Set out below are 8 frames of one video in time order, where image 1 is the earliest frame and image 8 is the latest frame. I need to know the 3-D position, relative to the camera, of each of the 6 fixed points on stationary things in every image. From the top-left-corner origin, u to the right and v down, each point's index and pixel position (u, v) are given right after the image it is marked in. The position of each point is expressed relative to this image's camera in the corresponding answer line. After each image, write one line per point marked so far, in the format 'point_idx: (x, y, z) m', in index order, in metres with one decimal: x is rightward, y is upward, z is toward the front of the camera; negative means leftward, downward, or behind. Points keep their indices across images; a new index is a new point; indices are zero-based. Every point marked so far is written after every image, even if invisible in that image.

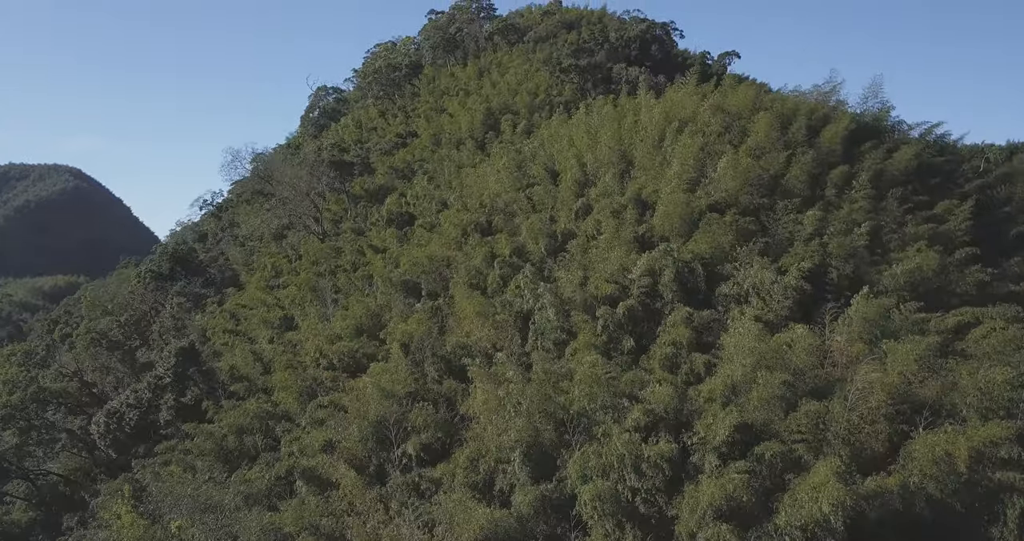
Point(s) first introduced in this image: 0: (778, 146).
0: (+6.0, +2.7, +16.8) m
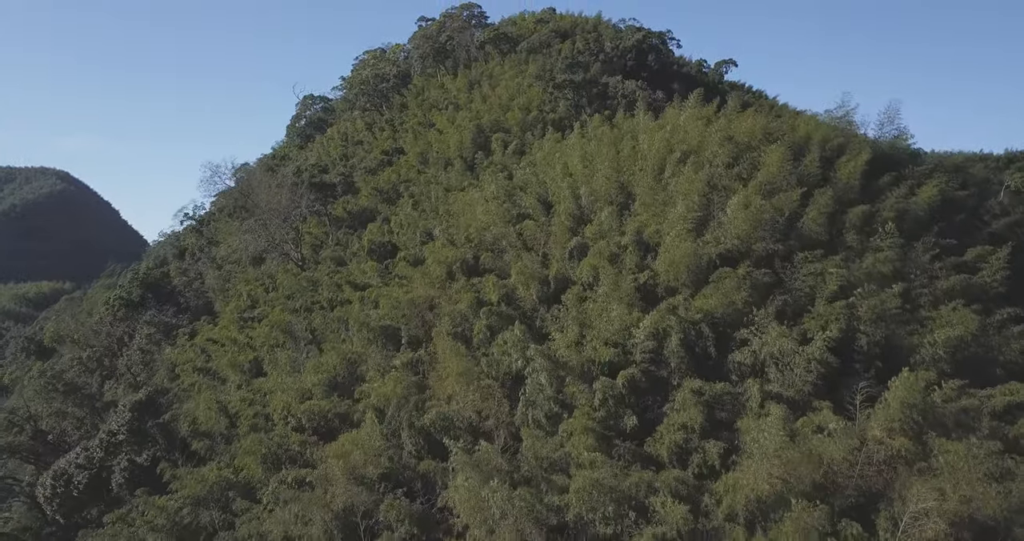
0: (+5.8, +1.8, +15.4) m
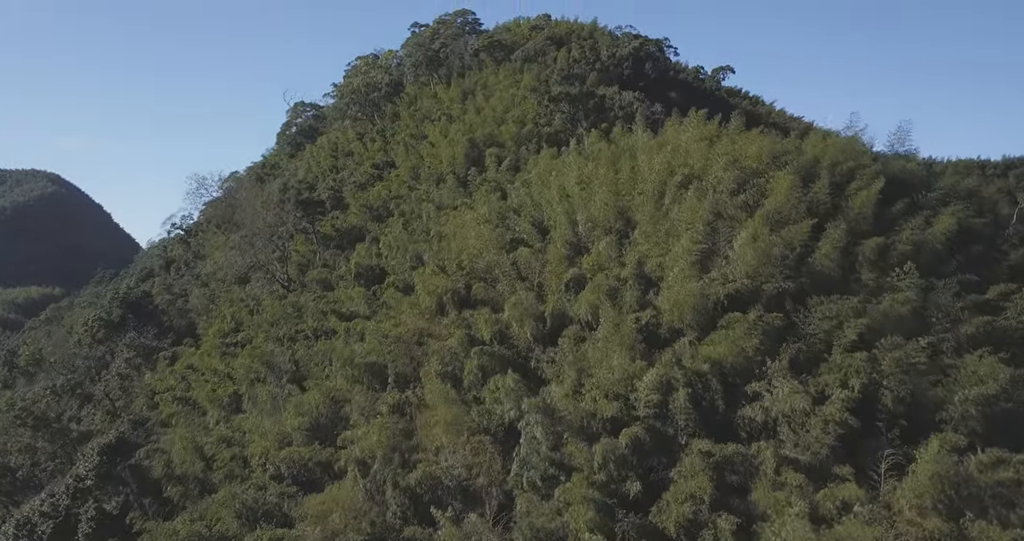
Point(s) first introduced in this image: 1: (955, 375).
0: (+5.7, +1.1, +14.6) m
1: (+6.3, -1.5, +10.5) m
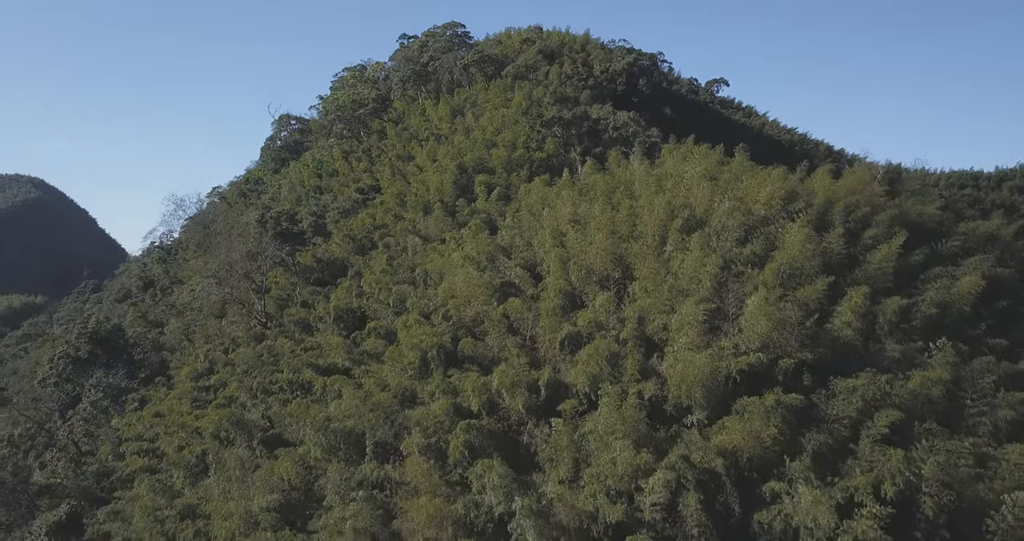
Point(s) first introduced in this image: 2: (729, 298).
0: (+5.5, 0.0, +13.4) m
1: (+6.2, -2.6, +9.4) m
2: (+3.8, -0.5, +13.1) m
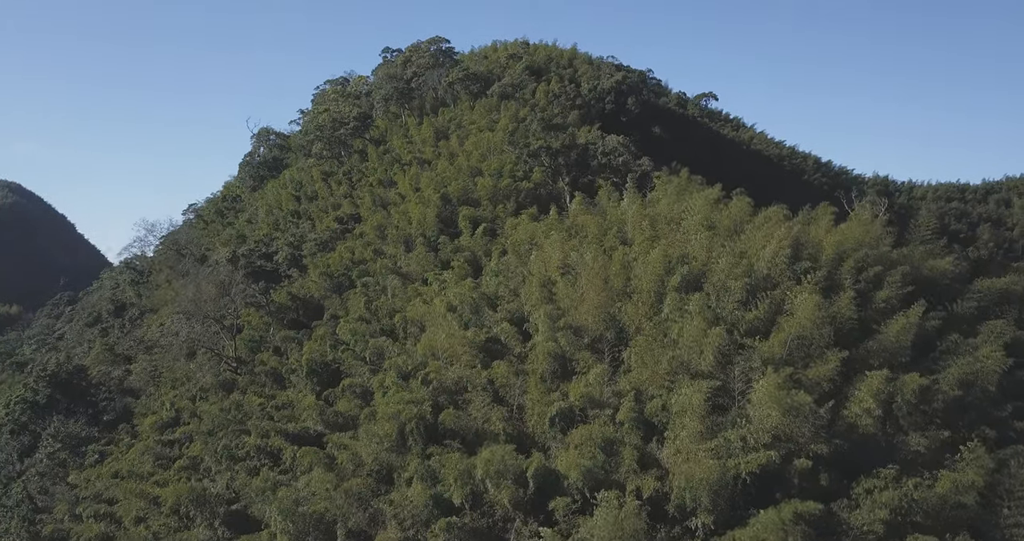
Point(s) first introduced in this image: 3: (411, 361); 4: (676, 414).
0: (+5.3, -1.2, +12.4) m
1: (+6.0, -3.7, +8.4) m
2: (+3.6, -1.7, +12.0) m
3: (-2.2, -2.0, +15.9) m
4: (+2.5, -2.2, +11.5) m
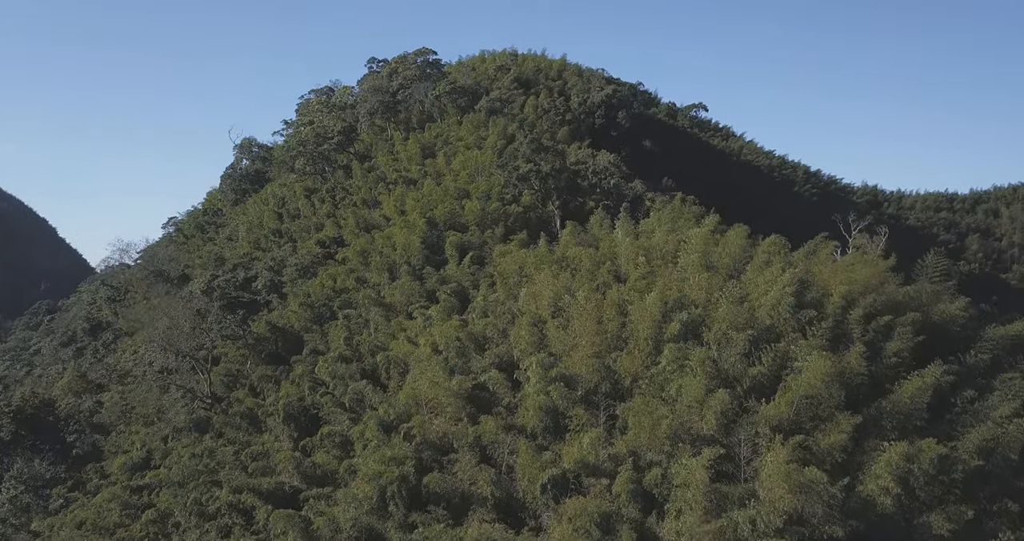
0: (+5.1, -2.1, +11.6) m
1: (+5.9, -4.6, +7.6) m
2: (+3.4, -2.5, +11.2) m
3: (-2.4, -2.8, +15.0) m
4: (+2.4, -3.1, +10.7) m
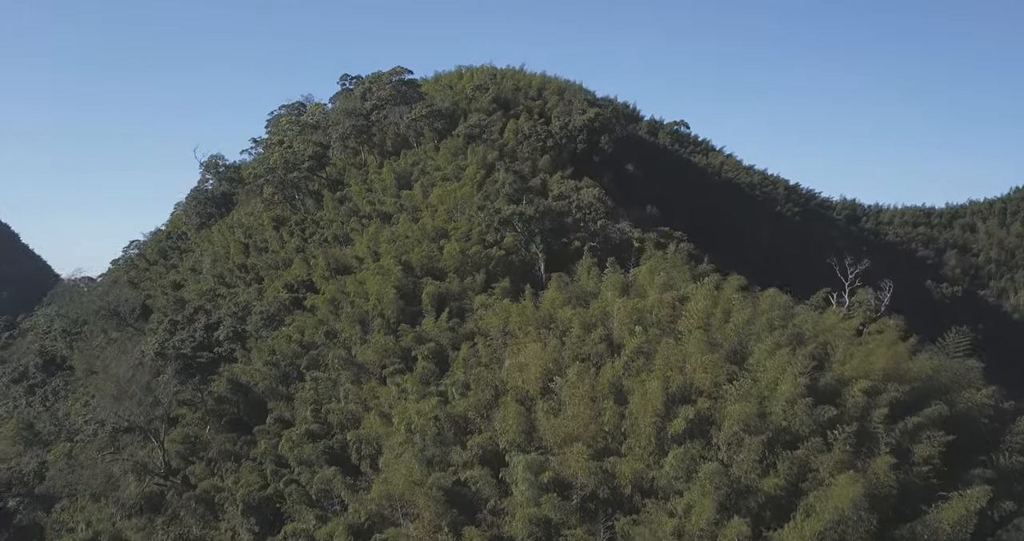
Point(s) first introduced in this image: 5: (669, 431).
0: (+4.9, -3.6, +10.3) m
1: (+5.9, -6.1, +6.3) m
2: (+3.3, -4.1, +9.8) m
3: (-2.7, -4.4, +13.4) m
4: (+2.3, -4.6, +9.2) m
5: (+2.7, -2.7, +12.4) m
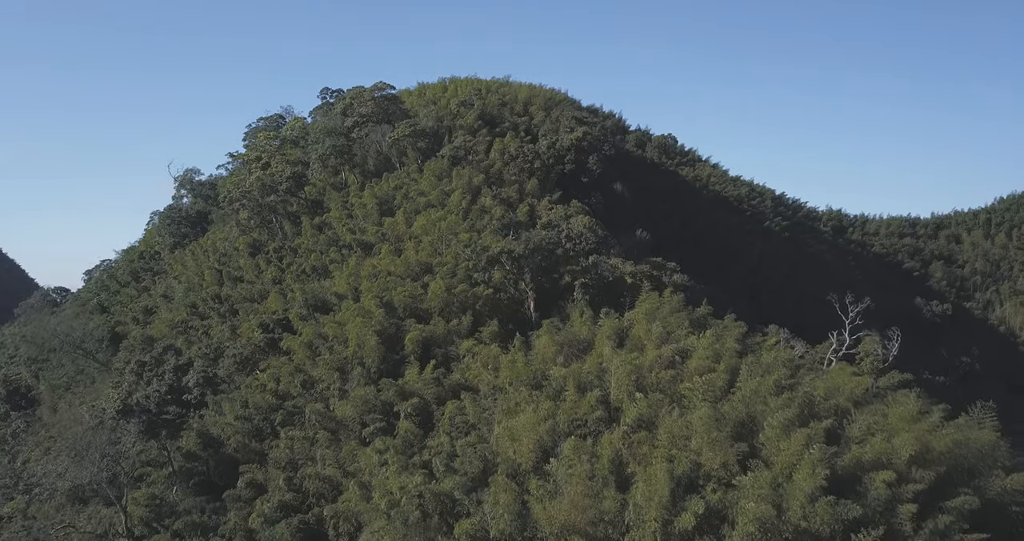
0: (+4.9, -4.8, +9.2) m
1: (+5.9, -7.4, +5.3) m
2: (+3.2, -5.3, +8.7) m
3: (-2.8, -5.6, +12.2) m
4: (+2.2, -5.9, +8.1) m
5: (+2.5, -3.9, +11.3) m
